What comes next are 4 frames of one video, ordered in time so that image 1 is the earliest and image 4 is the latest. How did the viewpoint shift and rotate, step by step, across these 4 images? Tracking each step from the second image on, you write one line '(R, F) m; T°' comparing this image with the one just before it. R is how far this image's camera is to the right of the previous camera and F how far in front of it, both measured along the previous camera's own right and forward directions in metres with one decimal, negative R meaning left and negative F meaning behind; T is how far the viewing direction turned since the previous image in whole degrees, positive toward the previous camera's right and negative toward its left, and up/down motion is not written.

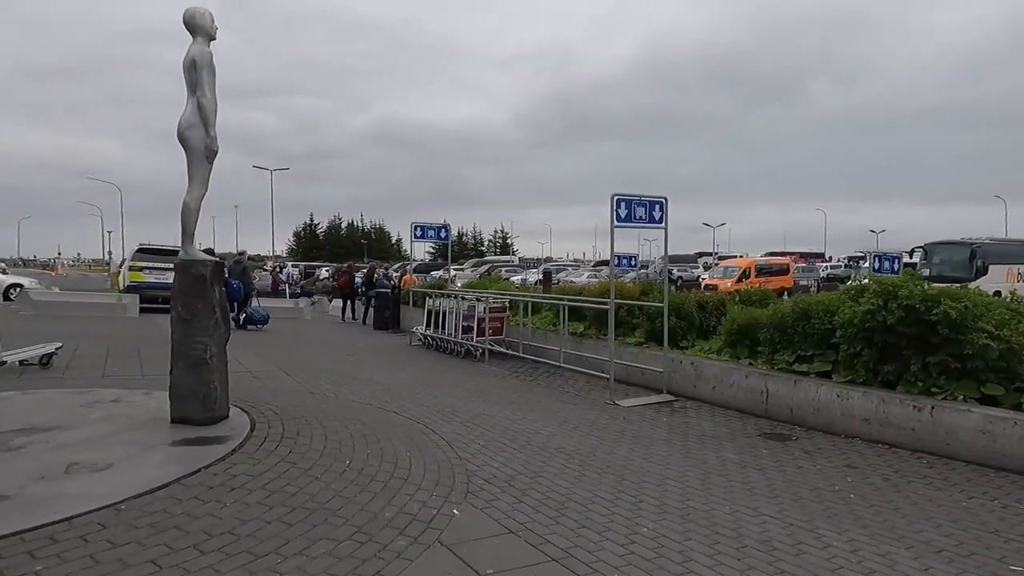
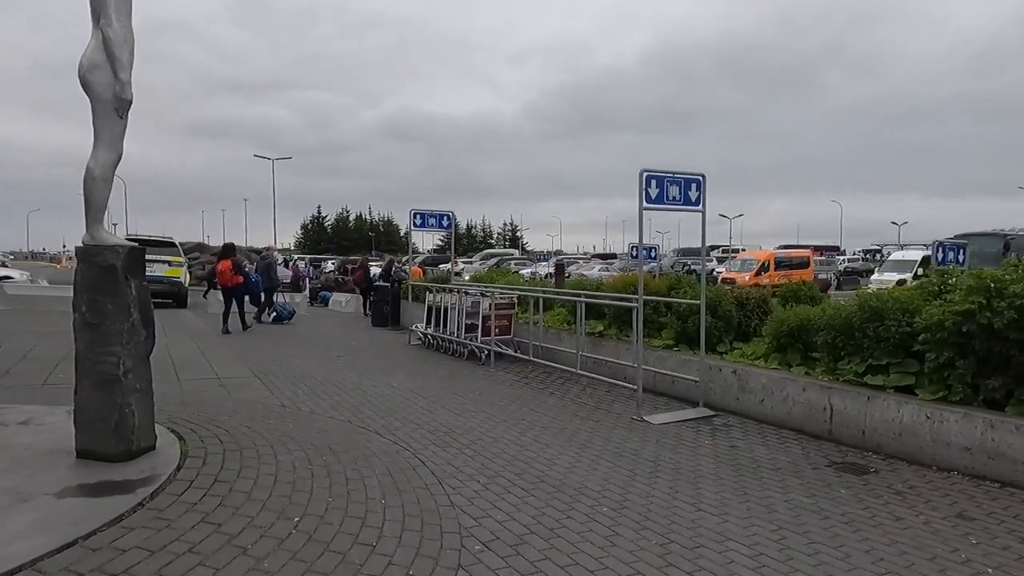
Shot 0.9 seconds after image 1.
(0.0, +1.5) m; -1°
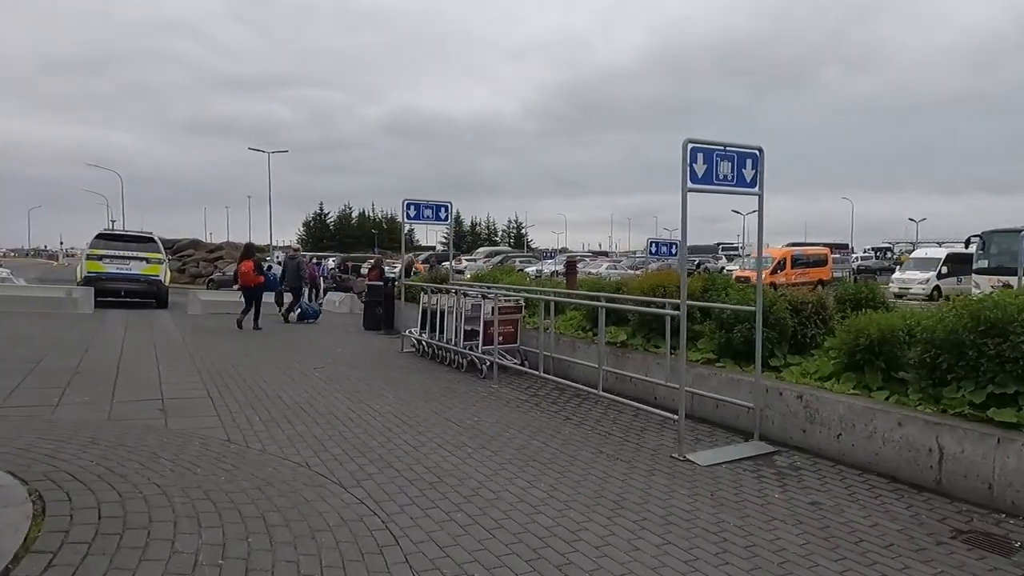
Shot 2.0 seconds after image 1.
(0.0, +1.7) m; 0°
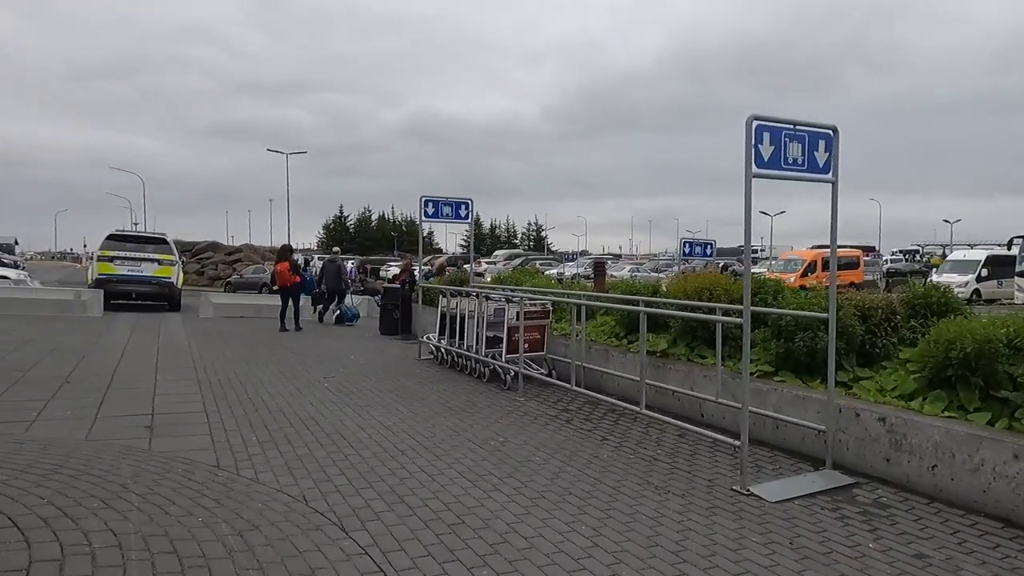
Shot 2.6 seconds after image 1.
(-0.1, +0.9) m; -2°
